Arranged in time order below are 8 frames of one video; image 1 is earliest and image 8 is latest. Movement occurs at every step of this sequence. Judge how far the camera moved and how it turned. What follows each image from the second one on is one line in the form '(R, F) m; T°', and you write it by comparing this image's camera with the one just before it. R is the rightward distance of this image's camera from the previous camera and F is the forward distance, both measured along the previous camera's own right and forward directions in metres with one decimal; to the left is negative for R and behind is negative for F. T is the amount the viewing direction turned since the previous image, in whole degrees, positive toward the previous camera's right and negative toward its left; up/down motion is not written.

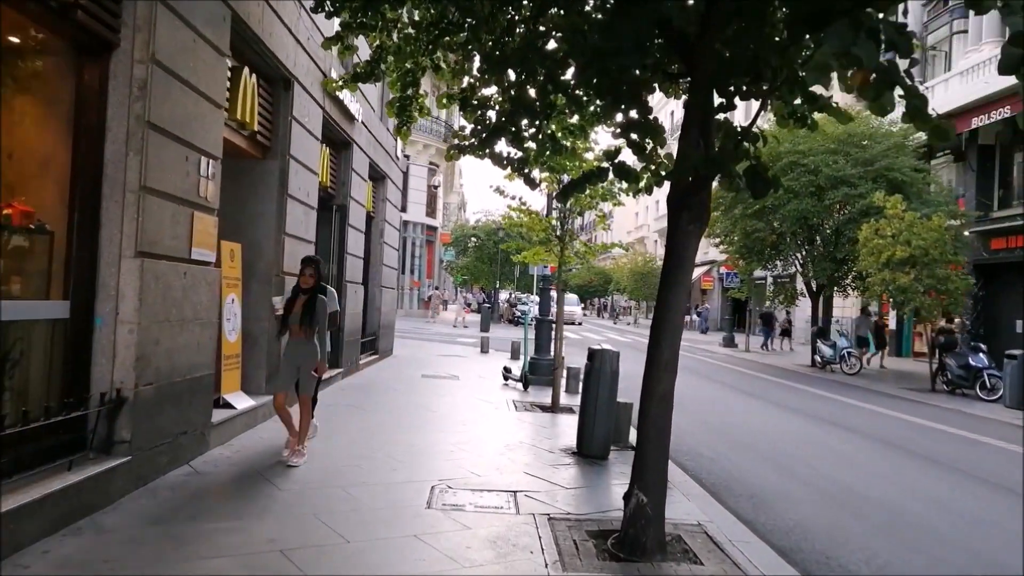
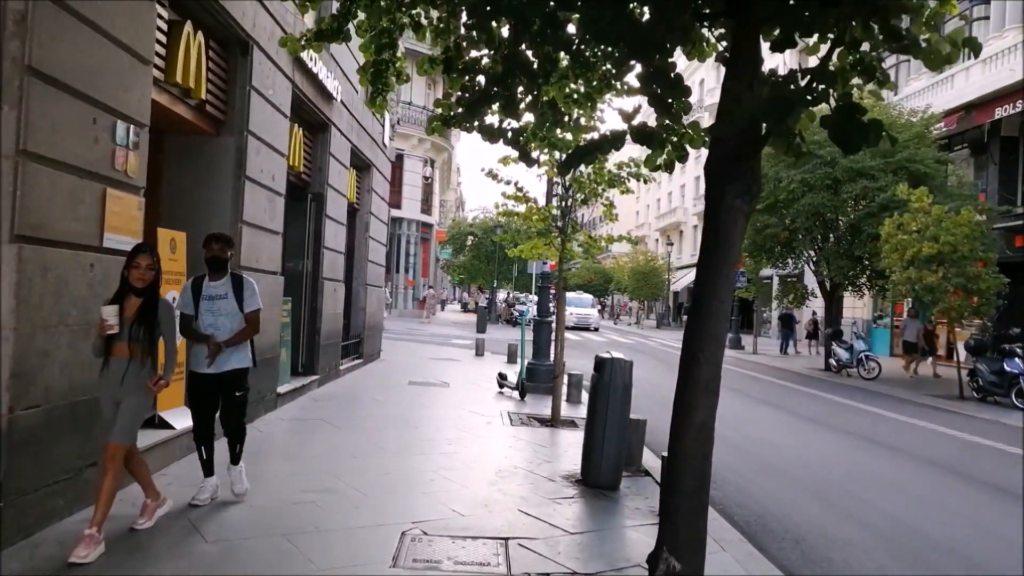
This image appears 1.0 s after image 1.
(0.0, +1.2) m; 0°
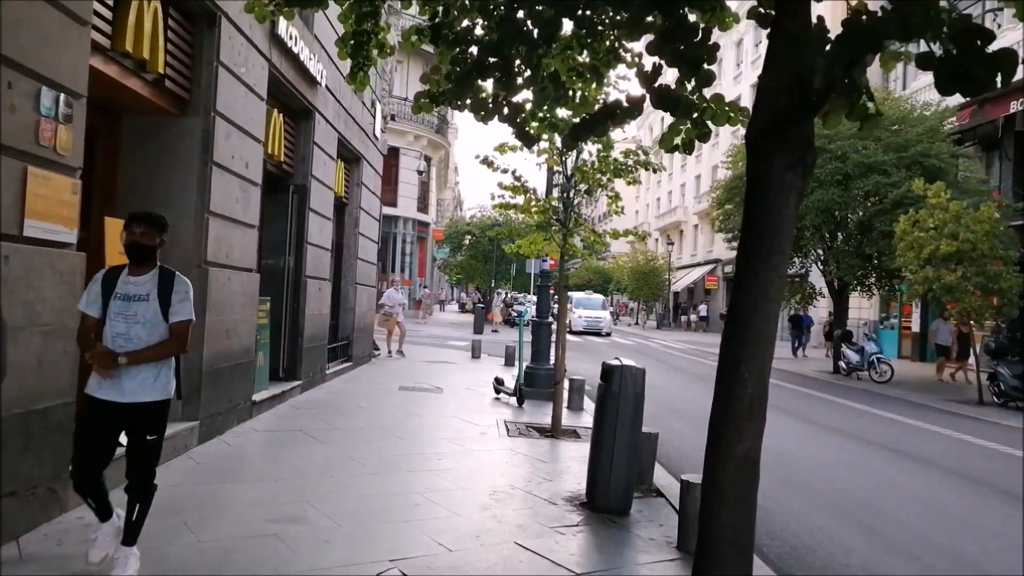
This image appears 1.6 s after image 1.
(0.0, +0.8) m; 0°
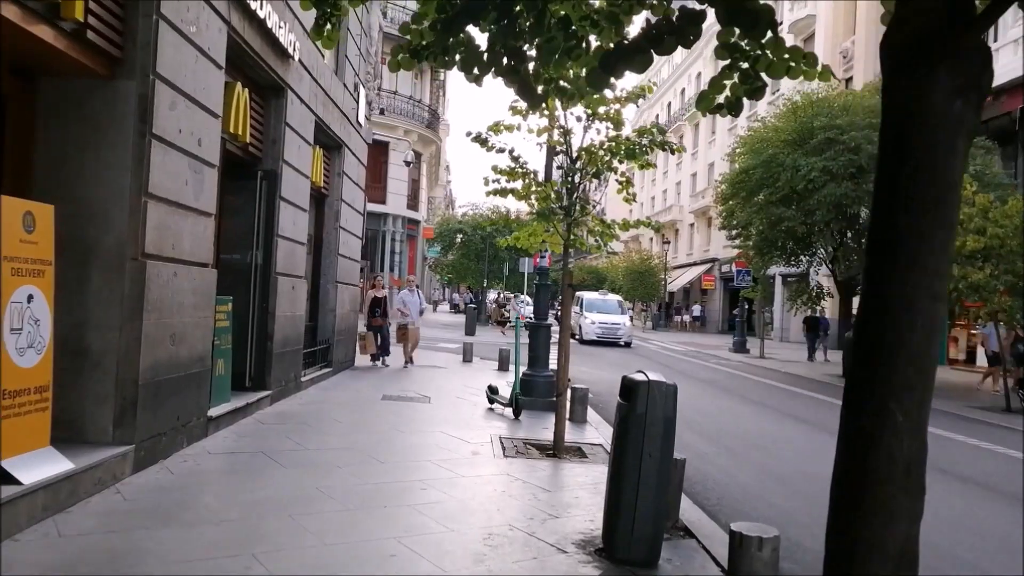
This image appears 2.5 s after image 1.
(0.0, +1.1) m; +1°
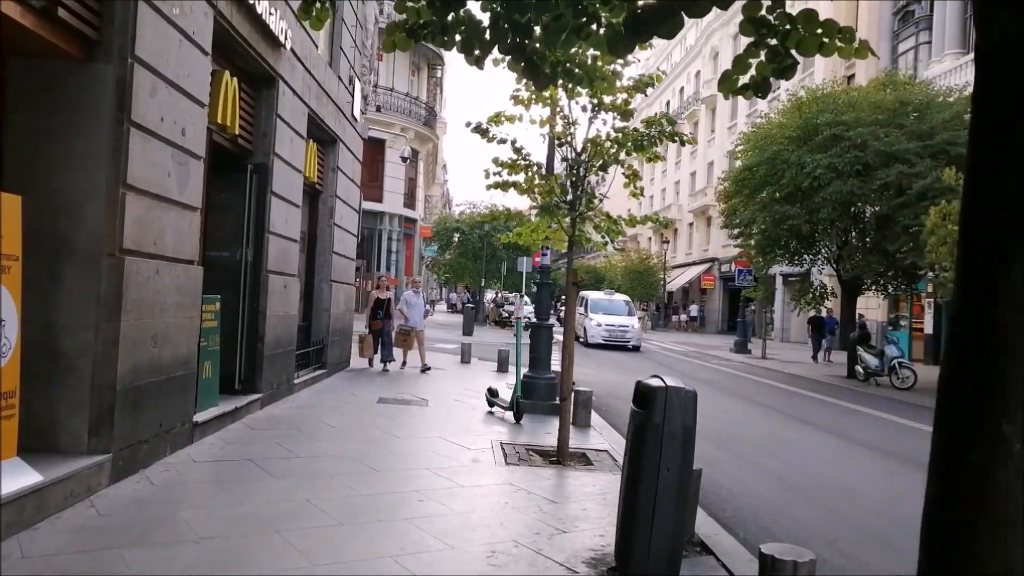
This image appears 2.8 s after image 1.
(0.0, +0.4) m; 0°
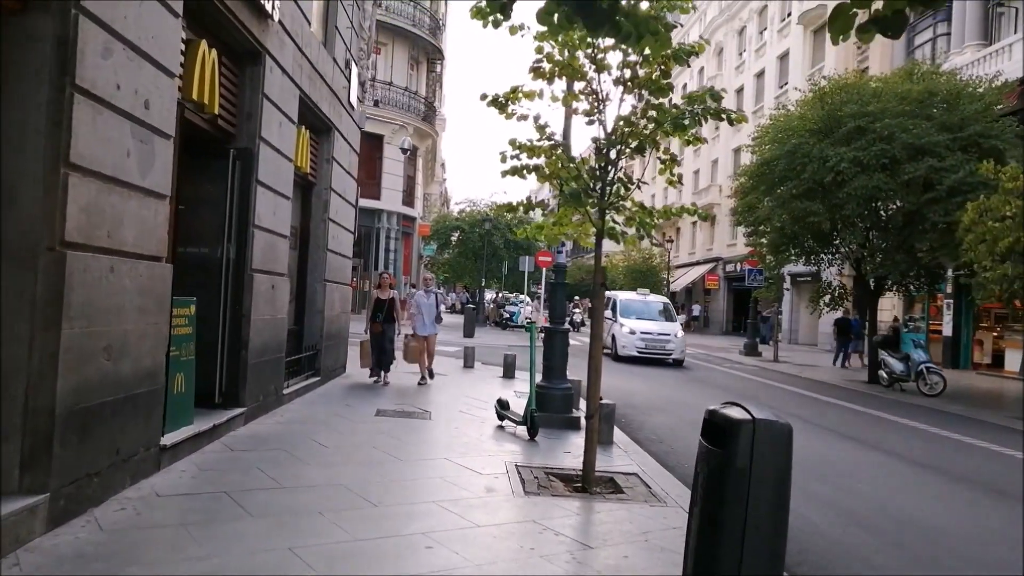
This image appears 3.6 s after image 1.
(-0.2, +1.0) m; 0°
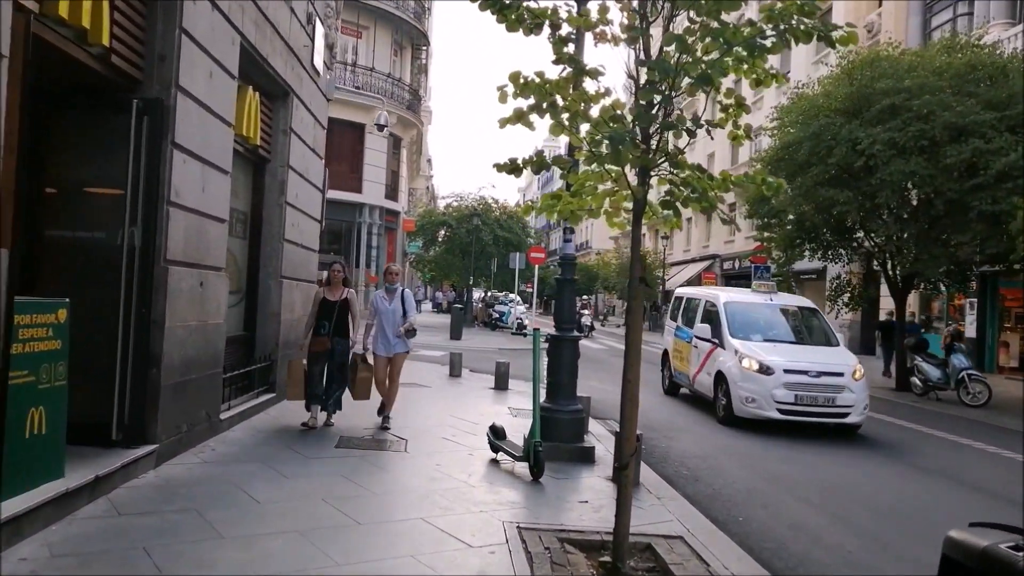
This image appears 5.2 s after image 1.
(-0.1, +1.9) m; +1°
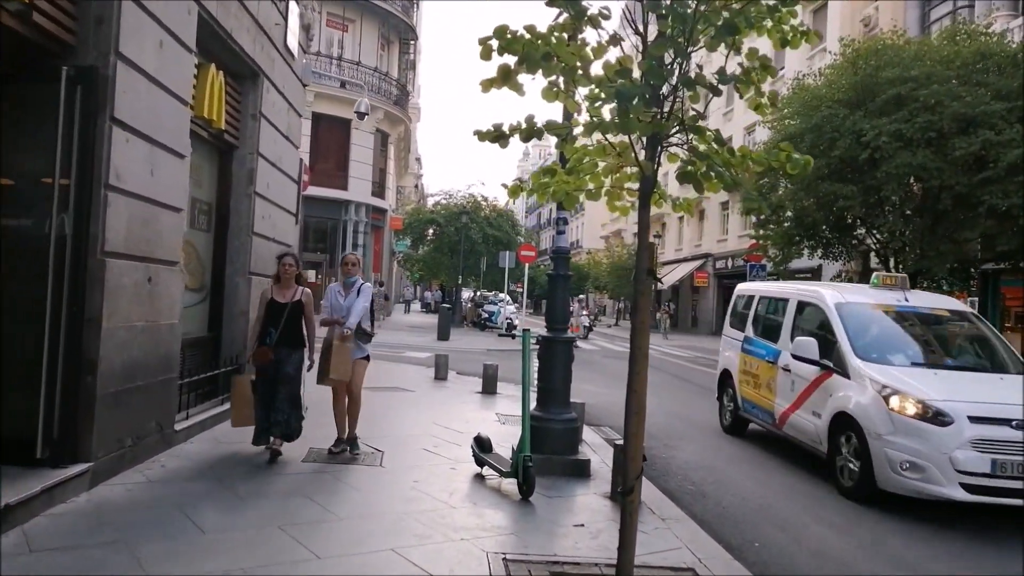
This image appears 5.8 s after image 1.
(0.0, +0.7) m; +1°
